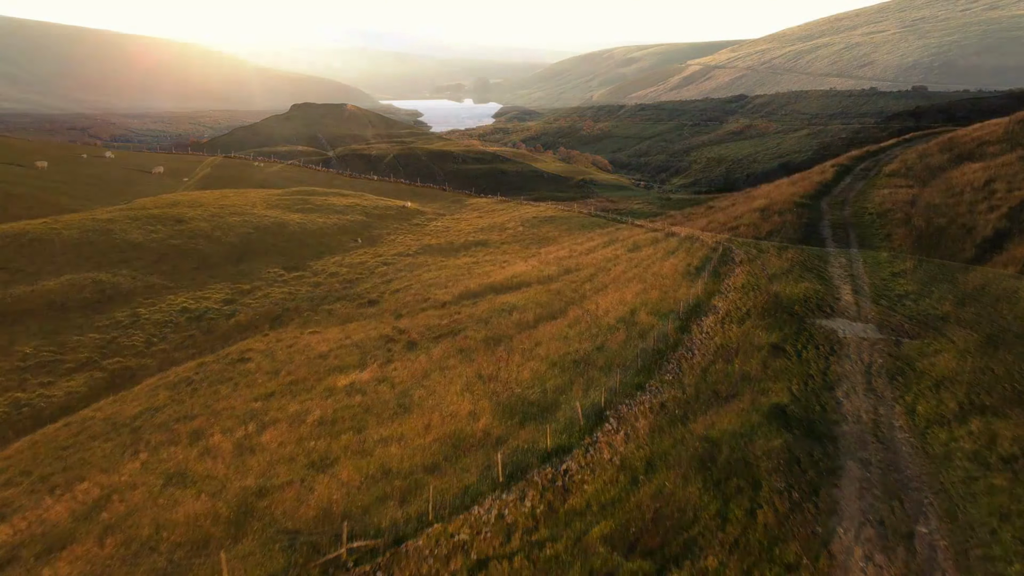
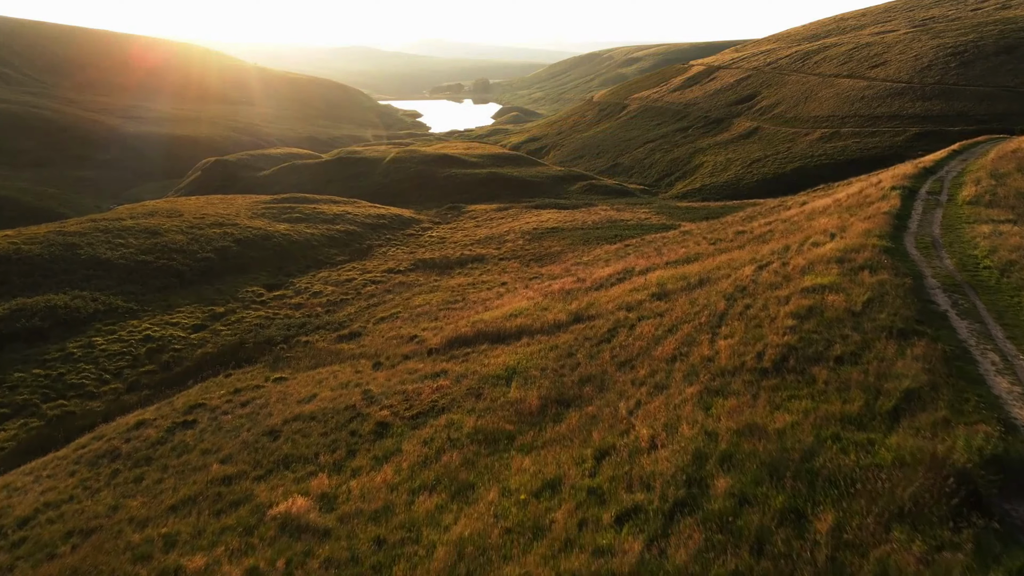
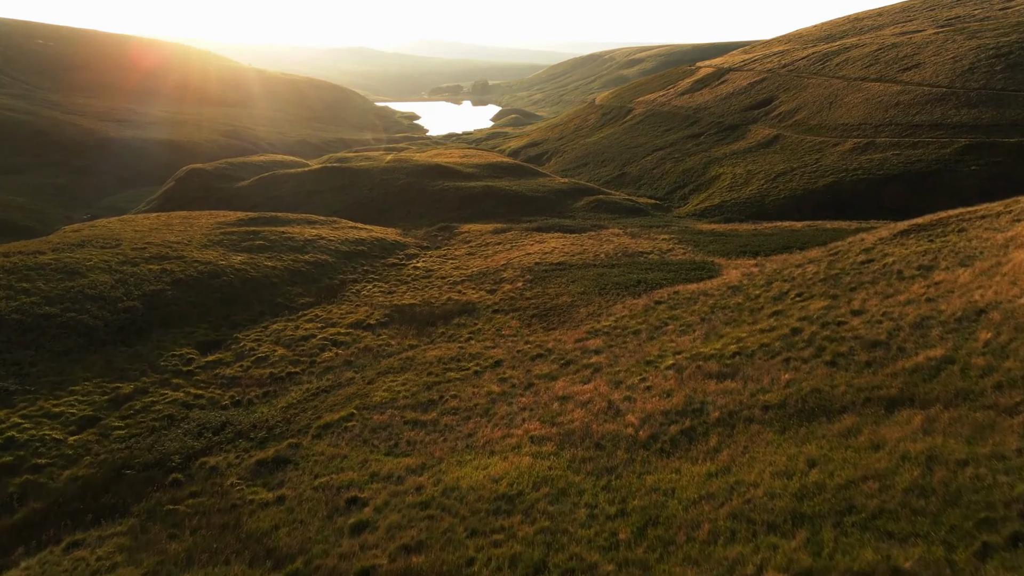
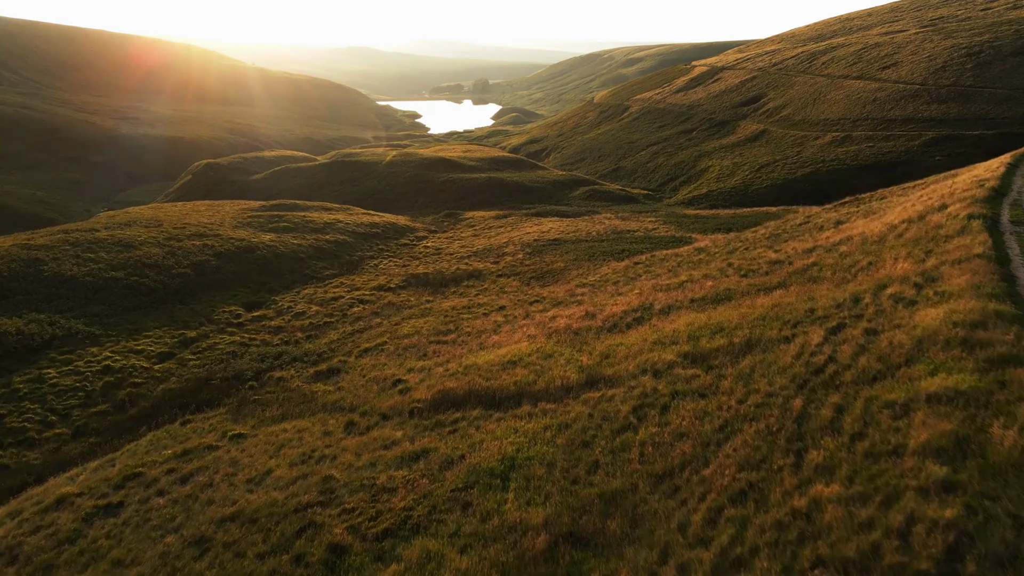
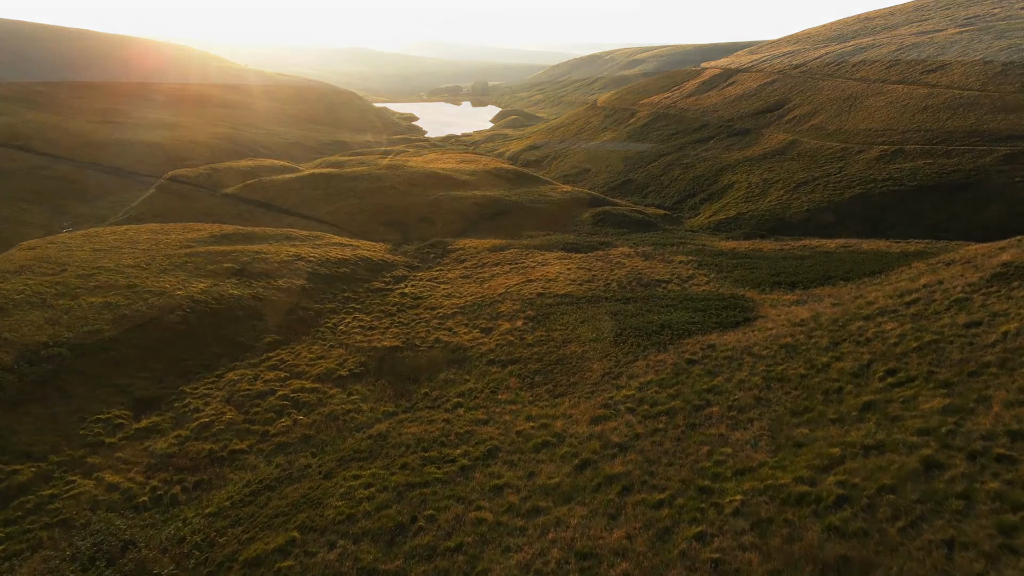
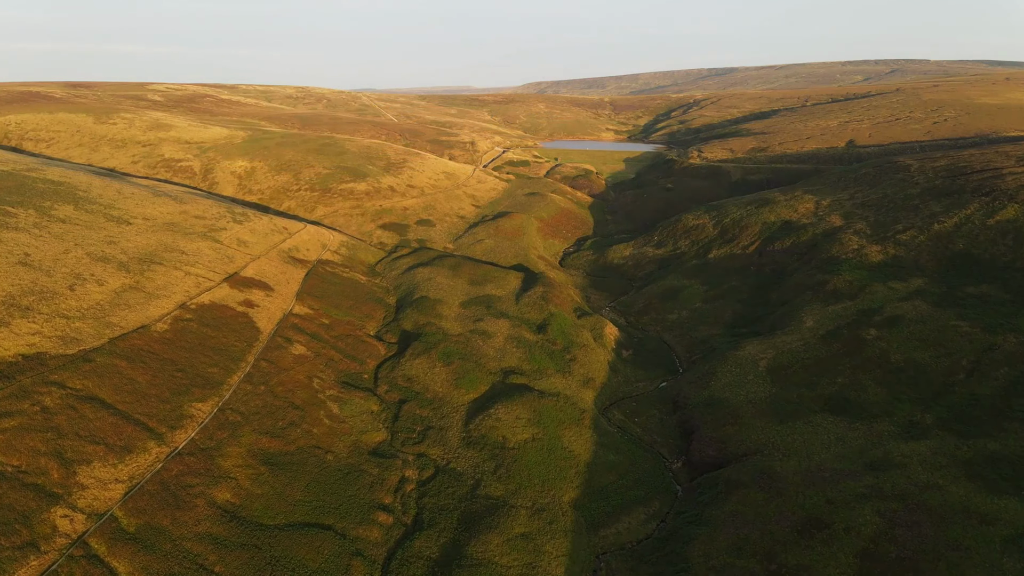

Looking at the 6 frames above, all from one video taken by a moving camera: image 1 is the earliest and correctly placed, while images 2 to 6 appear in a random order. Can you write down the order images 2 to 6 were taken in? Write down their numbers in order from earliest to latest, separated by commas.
2, 4, 3, 5, 6
